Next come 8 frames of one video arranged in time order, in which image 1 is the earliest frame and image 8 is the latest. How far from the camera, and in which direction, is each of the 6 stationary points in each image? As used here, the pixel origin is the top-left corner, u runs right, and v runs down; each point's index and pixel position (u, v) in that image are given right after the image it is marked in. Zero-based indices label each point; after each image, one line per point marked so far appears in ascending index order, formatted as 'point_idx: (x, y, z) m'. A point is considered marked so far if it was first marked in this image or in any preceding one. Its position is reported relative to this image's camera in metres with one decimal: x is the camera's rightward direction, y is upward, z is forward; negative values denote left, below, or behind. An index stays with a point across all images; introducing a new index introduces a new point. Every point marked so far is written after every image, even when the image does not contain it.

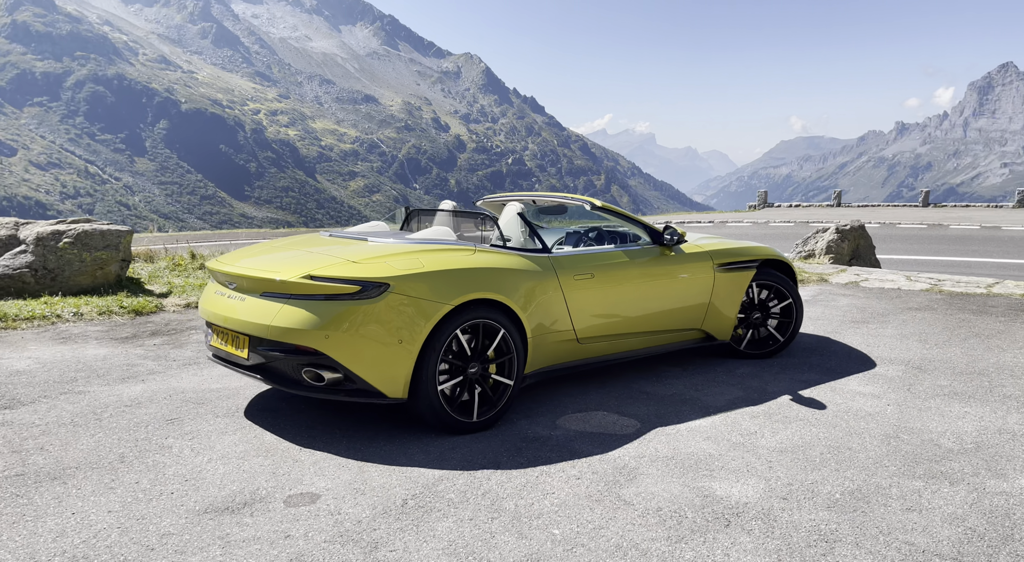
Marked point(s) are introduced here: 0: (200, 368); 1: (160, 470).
0: (-3.5, -0.9, +7.7) m
1: (-2.1, -1.1, +4.3) m
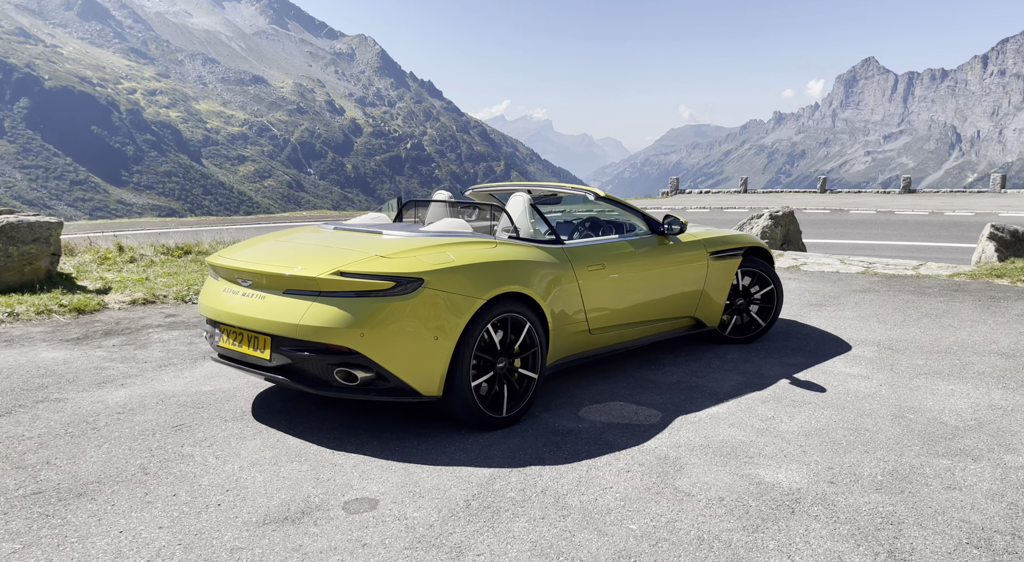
0: (-3.5, -0.9, +7.3) m
1: (-1.8, -1.1, +4.0) m
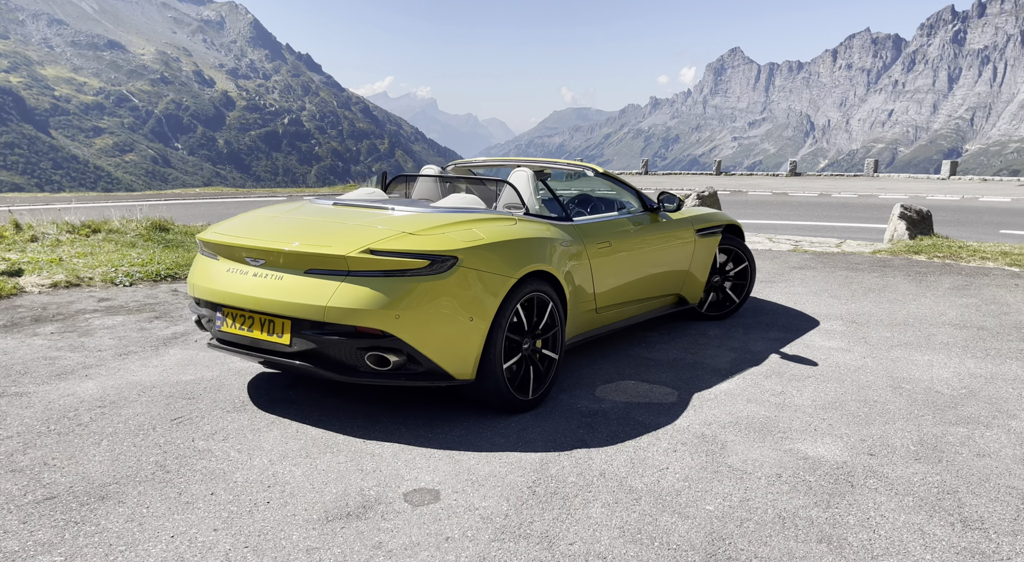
0: (-3.5, -0.7, +6.7) m
1: (-1.5, -1.0, +3.6) m
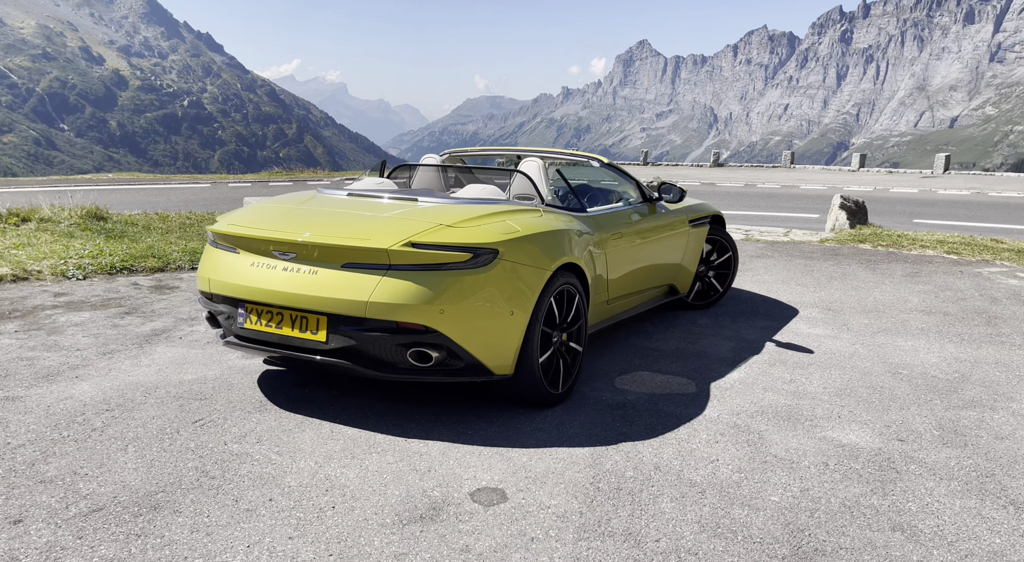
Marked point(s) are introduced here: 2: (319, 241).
0: (-3.4, -0.6, +6.3) m
1: (-1.1, -1.0, +3.5) m
2: (-1.1, +0.2, +4.1) m
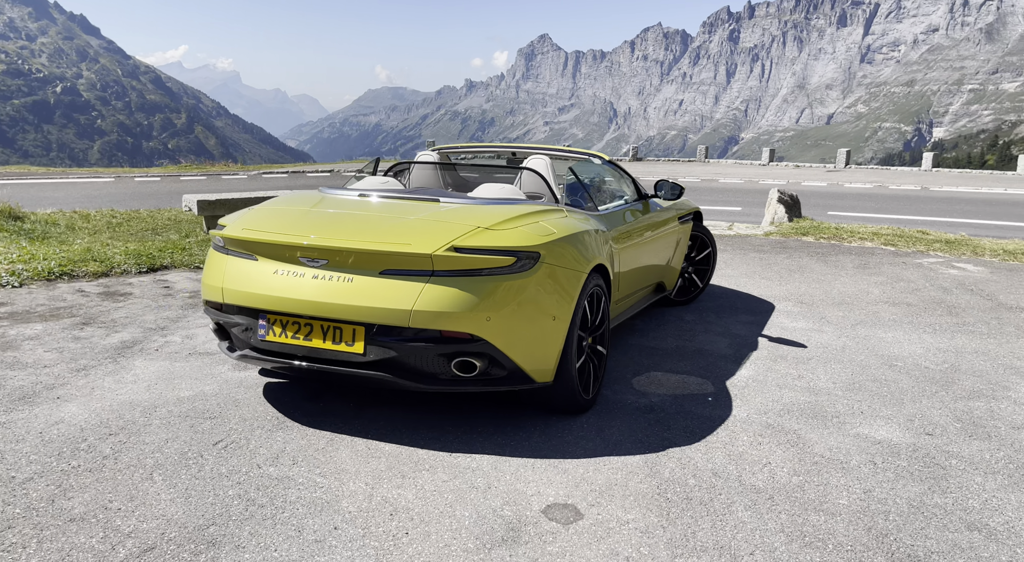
0: (-3.4, -0.7, +5.9) m
1: (-0.8, -1.0, +3.2) m
2: (-0.9, +0.2, +3.8) m
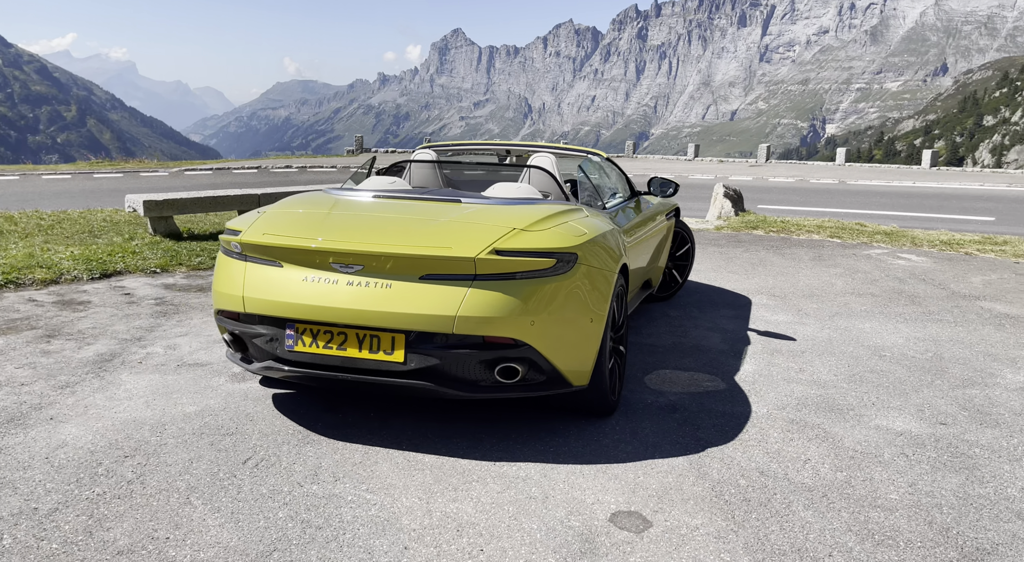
0: (-3.3, -0.8, +5.5) m
1: (-0.5, -1.1, +3.1) m
2: (-0.6, +0.2, +3.7) m
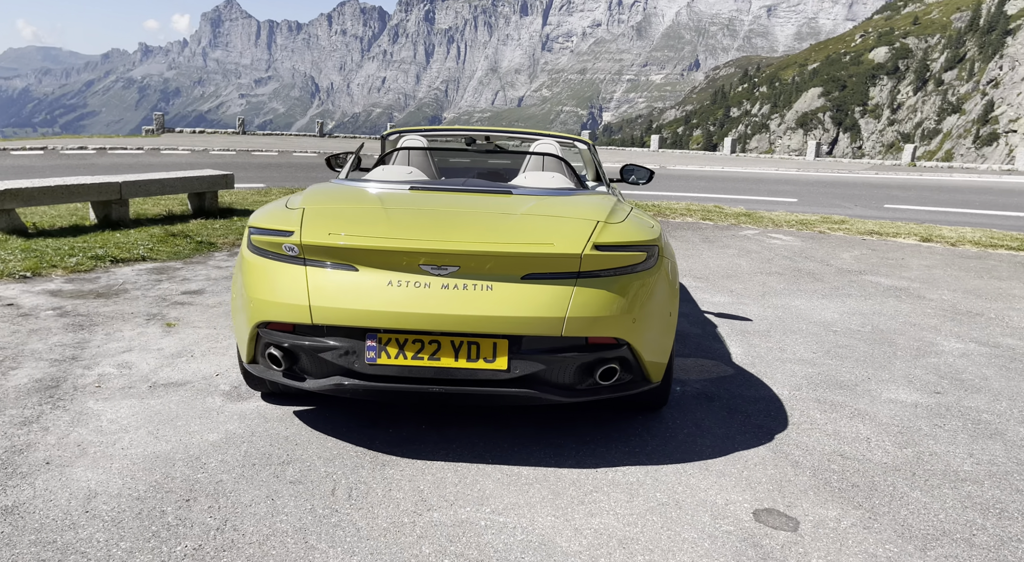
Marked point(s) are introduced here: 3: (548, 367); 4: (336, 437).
0: (-3.1, -0.8, +4.6) m
1: (+0.2, -1.1, +2.8) m
2: (-0.1, +0.1, +3.4) m
3: (+0.2, -0.4, +3.5) m
4: (-1.0, -0.9, +4.0) m
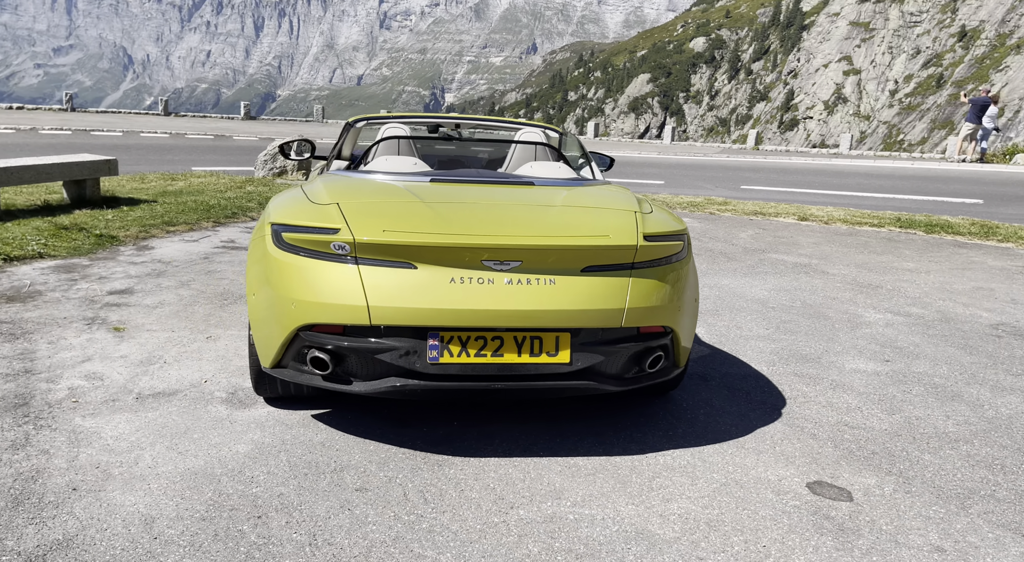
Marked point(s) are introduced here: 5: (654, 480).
0: (-2.9, -0.9, +4.1) m
1: (+0.6, -1.1, +2.9) m
2: (+0.2, +0.2, +3.4) m
3: (+0.5, -0.4, +3.5) m
4: (-0.8, -0.9, +3.9) m
5: (+0.7, -1.0, +3.4) m
